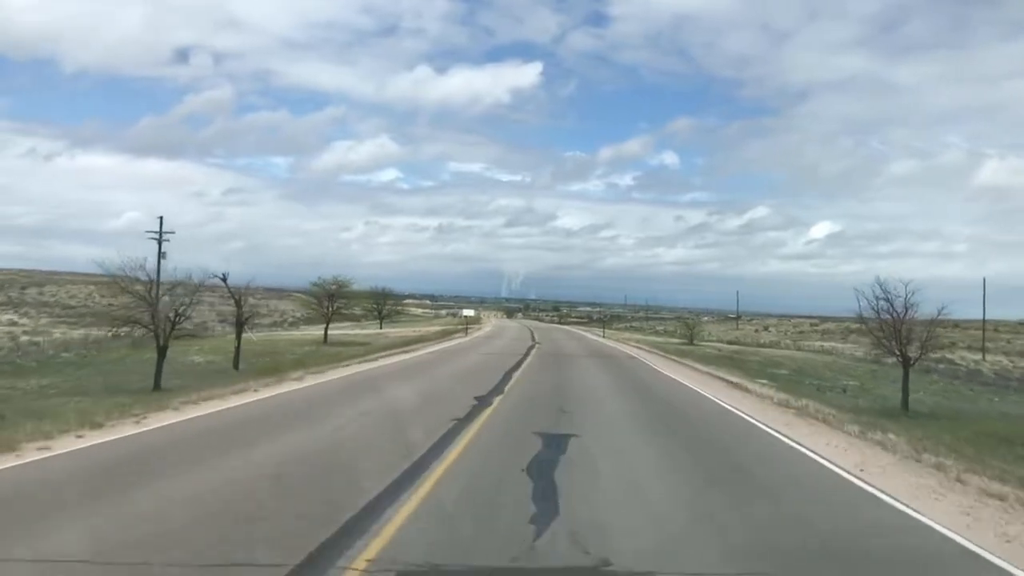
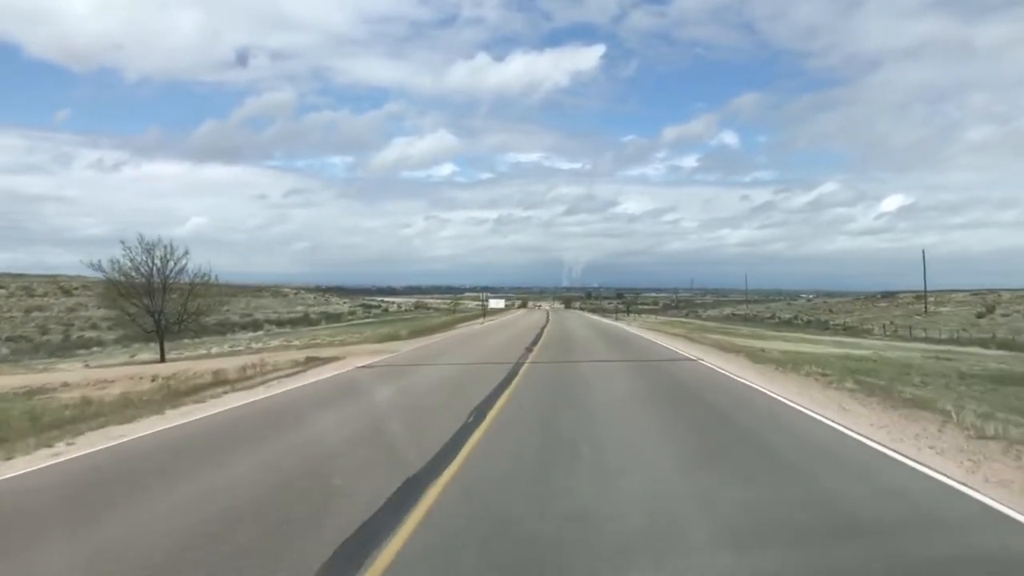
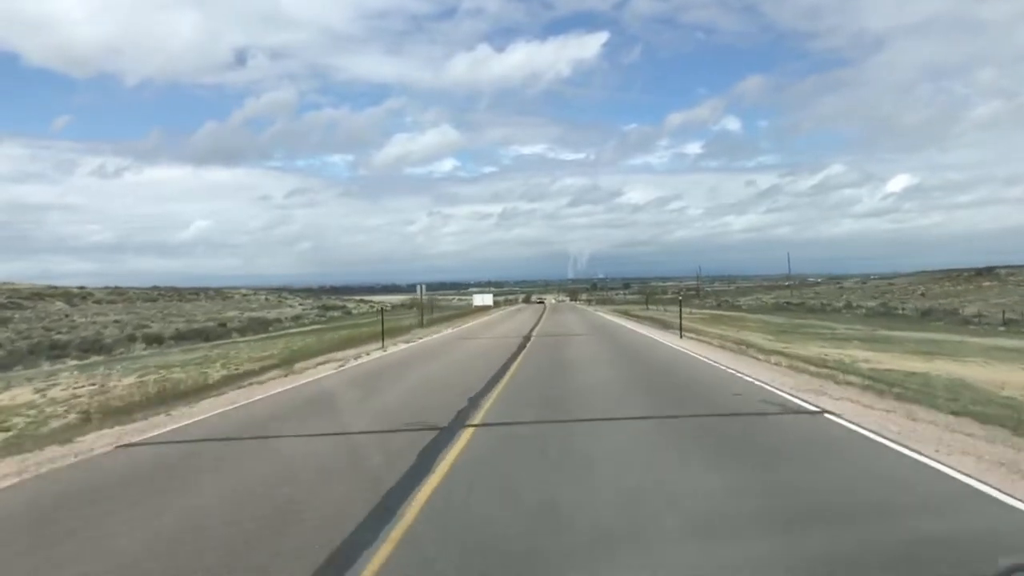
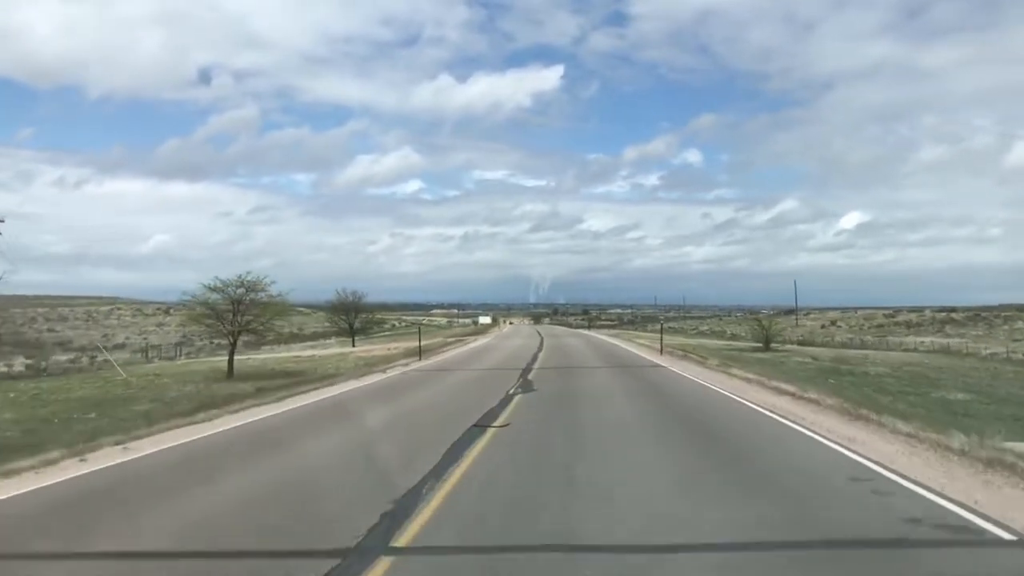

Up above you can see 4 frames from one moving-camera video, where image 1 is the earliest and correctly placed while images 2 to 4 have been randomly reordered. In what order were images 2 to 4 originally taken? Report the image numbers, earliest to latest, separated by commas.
4, 2, 3
